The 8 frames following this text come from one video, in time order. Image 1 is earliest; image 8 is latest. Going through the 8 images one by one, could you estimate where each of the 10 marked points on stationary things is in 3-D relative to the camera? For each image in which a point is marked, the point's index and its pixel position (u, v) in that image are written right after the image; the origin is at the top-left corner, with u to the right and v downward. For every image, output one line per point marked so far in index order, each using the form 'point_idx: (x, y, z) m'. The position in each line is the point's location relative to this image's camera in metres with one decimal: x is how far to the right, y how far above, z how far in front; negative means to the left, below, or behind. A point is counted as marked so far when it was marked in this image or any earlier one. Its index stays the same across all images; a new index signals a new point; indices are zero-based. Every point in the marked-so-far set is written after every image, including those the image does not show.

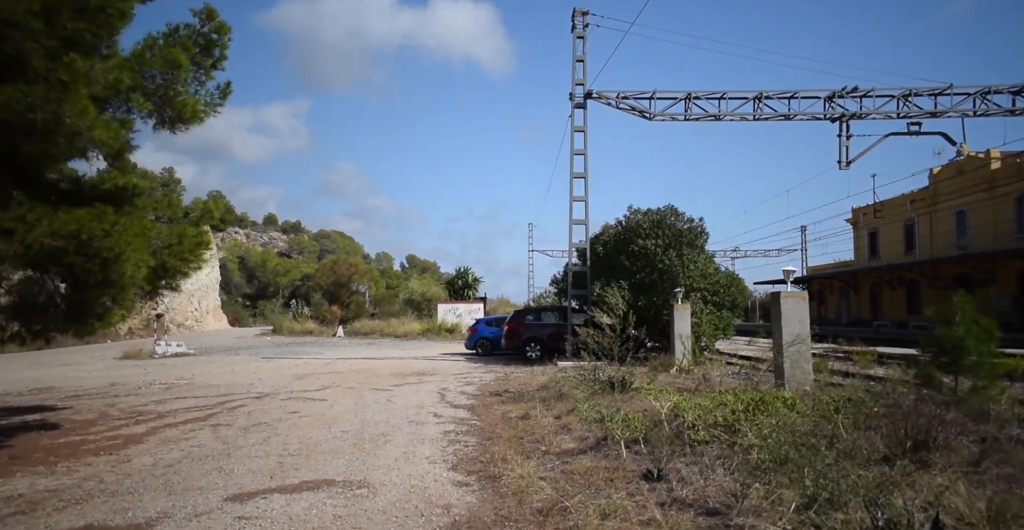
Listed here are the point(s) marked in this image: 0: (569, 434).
0: (+0.7, -2.2, +7.8) m
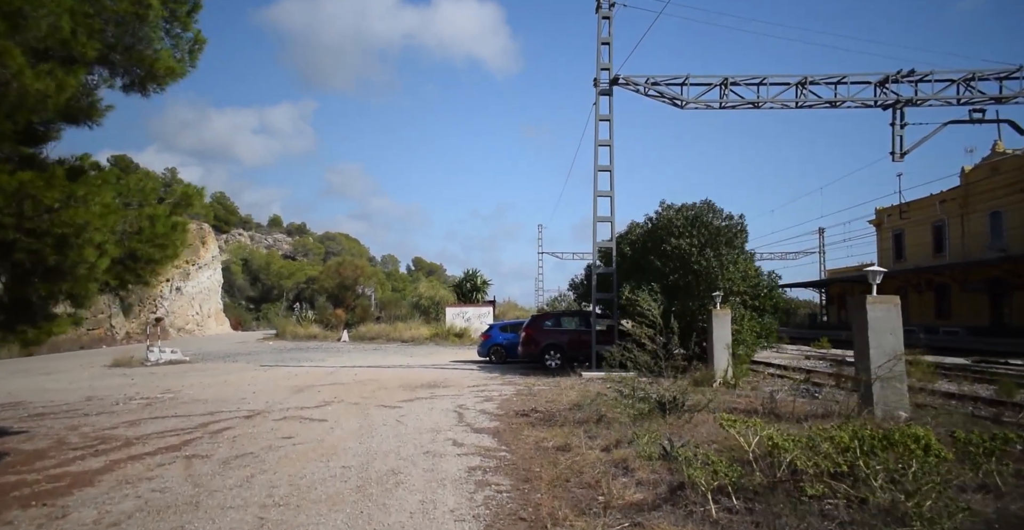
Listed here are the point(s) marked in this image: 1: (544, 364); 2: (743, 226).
0: (+1.2, -2.2, +6.2) m
1: (+1.0, -3.0, +18.3) m
2: (+6.1, +1.0, +16.0) m
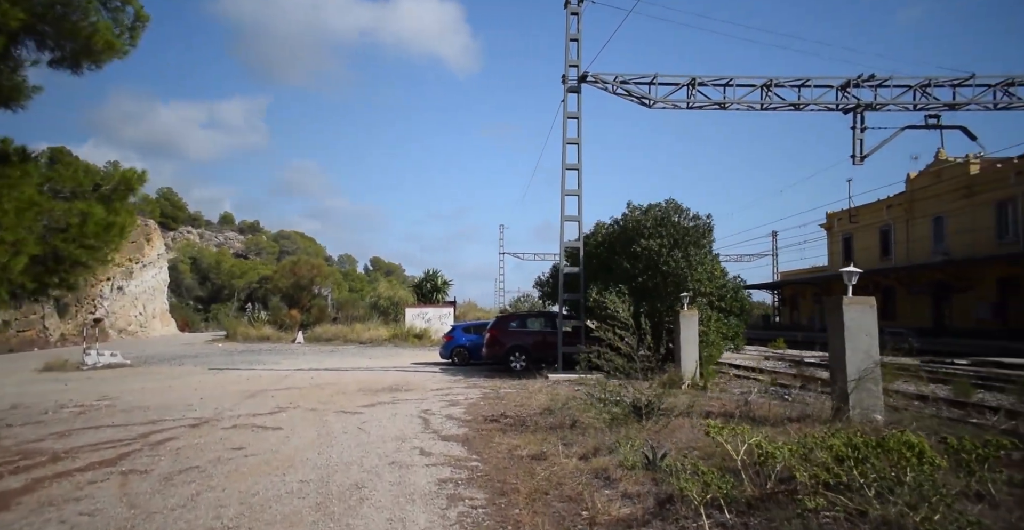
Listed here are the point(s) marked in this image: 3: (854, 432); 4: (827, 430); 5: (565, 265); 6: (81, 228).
0: (+1.0, -2.1, +5.8) m
1: (-0.1, -3.0, +17.9) m
2: (+5.2, +1.0, +15.9) m
3: (+3.8, -1.9, +6.7) m
4: (+3.6, -1.9, +6.9) m
5: (+1.6, 0.0, +17.9) m
6: (-6.3, +0.6, +8.9) m
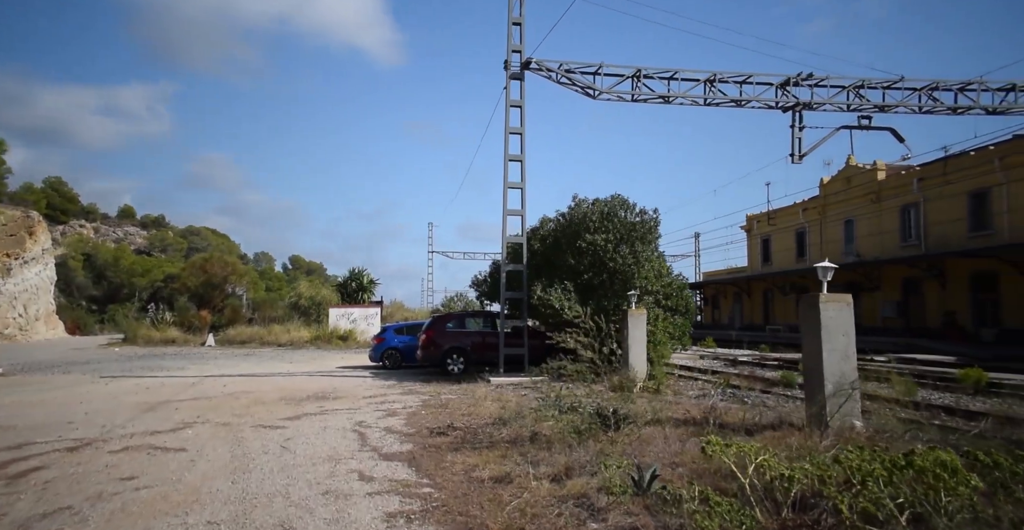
0: (+0.7, -2.0, +4.8) m
1: (-1.8, -2.9, +16.8) m
2: (+3.7, +1.1, +15.4) m
3: (+3.4, -1.8, +6.1) m
4: (+3.2, -1.8, +6.3) m
5: (-0.1, +0.1, +17.0) m
6: (-6.8, +0.7, +7.0) m
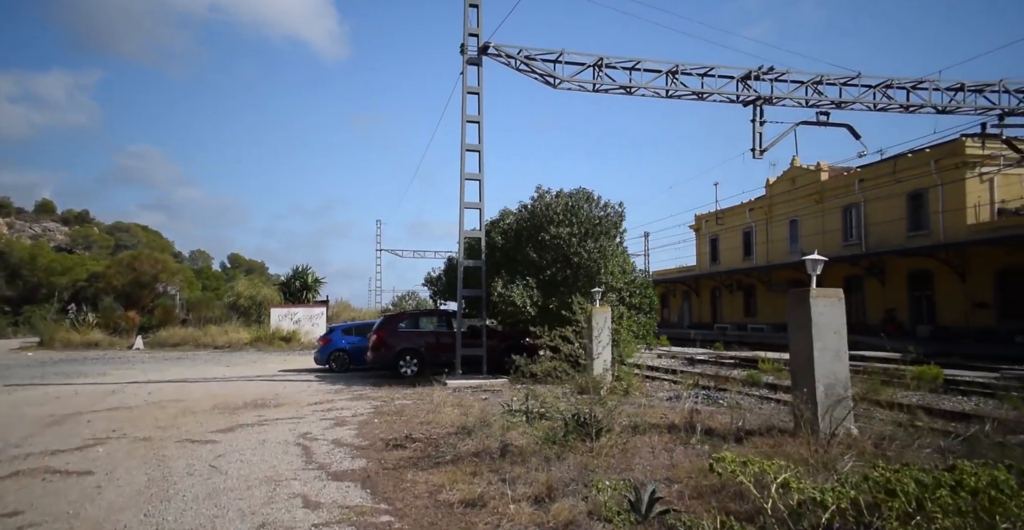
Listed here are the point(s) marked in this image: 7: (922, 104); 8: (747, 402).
0: (+0.6, -1.9, +4.0) m
1: (-3.0, -2.8, +15.7) m
2: (+2.7, +1.2, +14.9) m
3: (+3.2, -1.7, +5.6) m
4: (+2.9, -1.7, +5.7) m
5: (-1.3, +0.2, +16.1) m
6: (-7.1, +0.9, +5.6) m
7: (+12.4, +4.9, +18.4) m
8: (+3.7, -2.2, +9.7) m
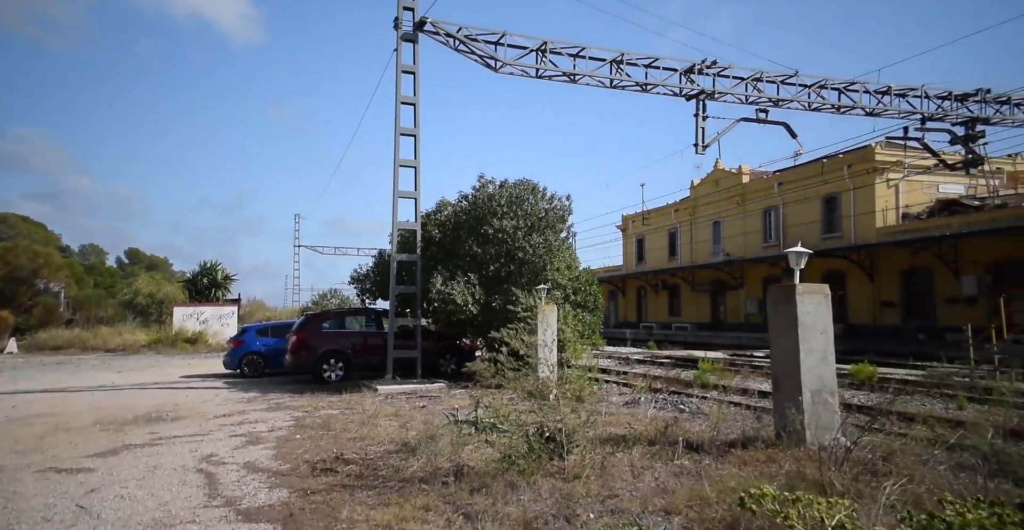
0: (+0.5, -1.8, +3.0) m
1: (-4.5, -2.6, +14.2) m
2: (+1.3, +1.3, +14.0) m
3: (+2.9, -1.6, +4.9) m
4: (+2.7, -1.6, +4.9) m
5: (-2.8, +0.3, +14.7) m
6: (-7.3, +1.0, +3.6) m
7: (+10.5, +4.9, +18.7) m
8: (+2.9, -2.1, +9.0) m
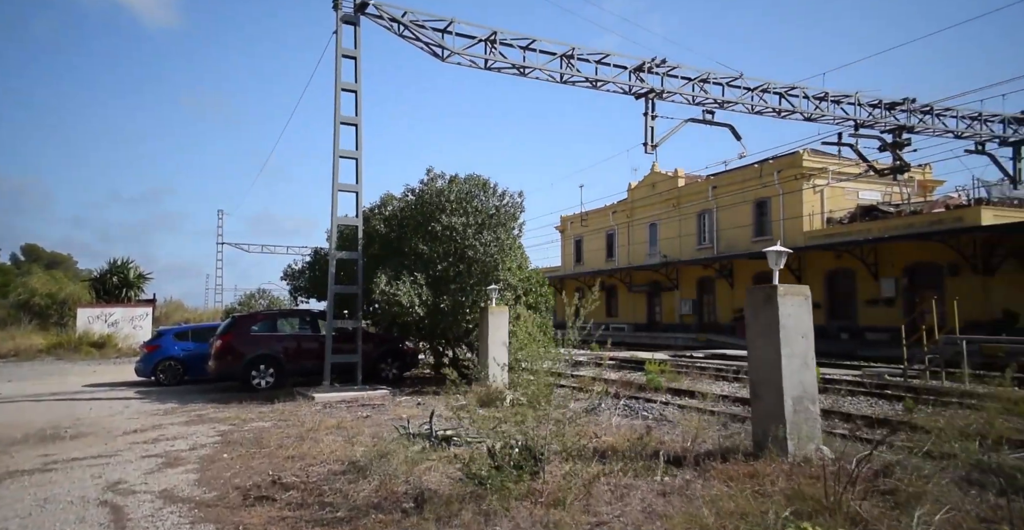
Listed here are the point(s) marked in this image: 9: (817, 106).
0: (+0.6, -1.8, +2.4) m
1: (-5.6, -2.5, +13.0) m
2: (+0.1, +1.3, +13.5) m
3: (+2.7, -1.6, +4.5) m
4: (+2.5, -1.6, +4.6) m
5: (-4.0, +0.4, +13.7) m
6: (-7.2, +1.1, +2.1) m
7: (+8.8, +4.9, +19.1) m
8: (+2.3, -2.1, +8.7) m
9: (+9.8, +5.1, +19.4) m
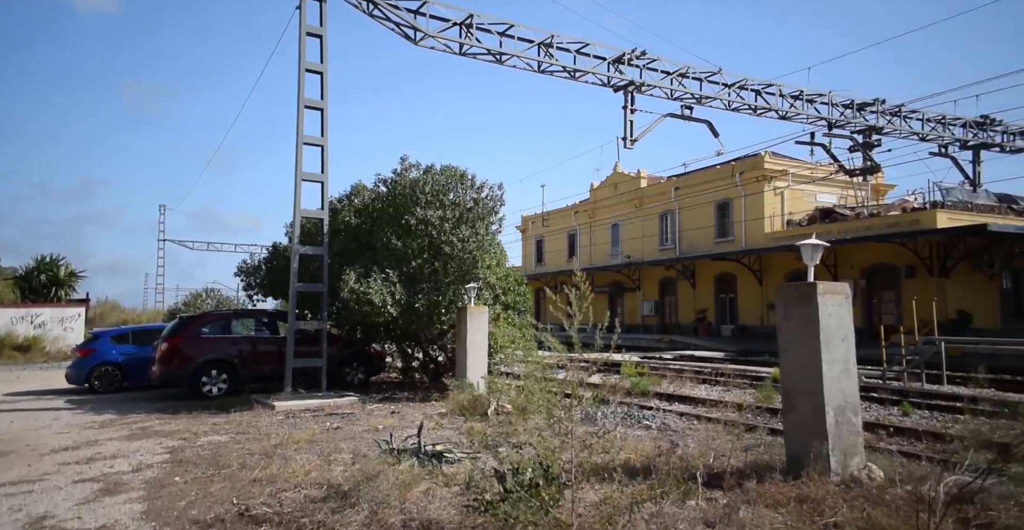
0: (+0.9, -1.7, +1.7) m
1: (-6.0, -2.4, +11.7) m
2: (-0.3, +1.4, +12.6) m
3: (+2.9, -1.5, +3.9) m
4: (+2.7, -1.6, +3.9) m
5: (-4.5, +0.5, +12.6) m
6: (-6.8, +1.2, +0.8) m
7: (+8.0, +4.9, +19.0) m
8: (+2.2, -2.0, +8.0) m
9: (+8.9, +5.1, +19.3) m
